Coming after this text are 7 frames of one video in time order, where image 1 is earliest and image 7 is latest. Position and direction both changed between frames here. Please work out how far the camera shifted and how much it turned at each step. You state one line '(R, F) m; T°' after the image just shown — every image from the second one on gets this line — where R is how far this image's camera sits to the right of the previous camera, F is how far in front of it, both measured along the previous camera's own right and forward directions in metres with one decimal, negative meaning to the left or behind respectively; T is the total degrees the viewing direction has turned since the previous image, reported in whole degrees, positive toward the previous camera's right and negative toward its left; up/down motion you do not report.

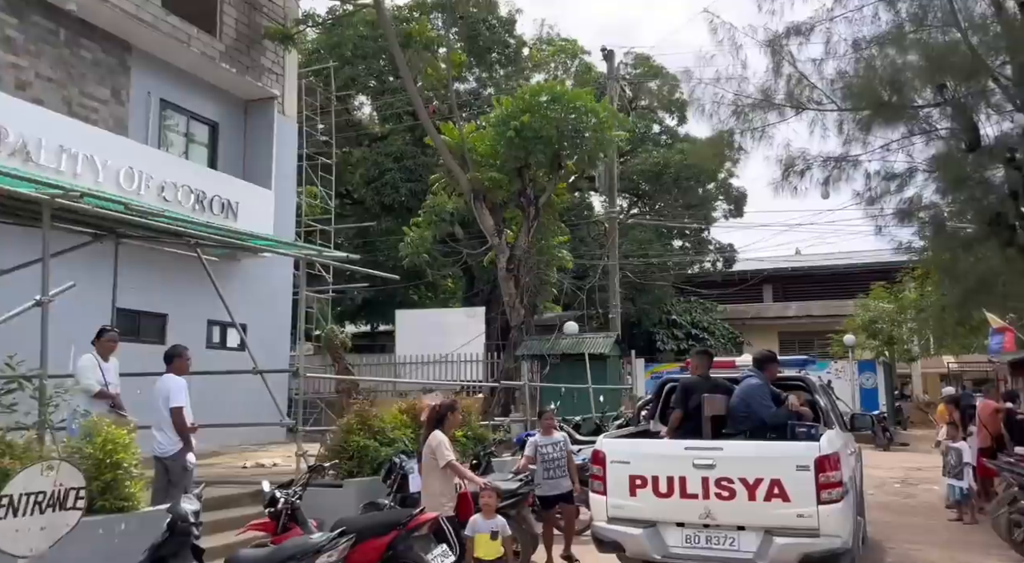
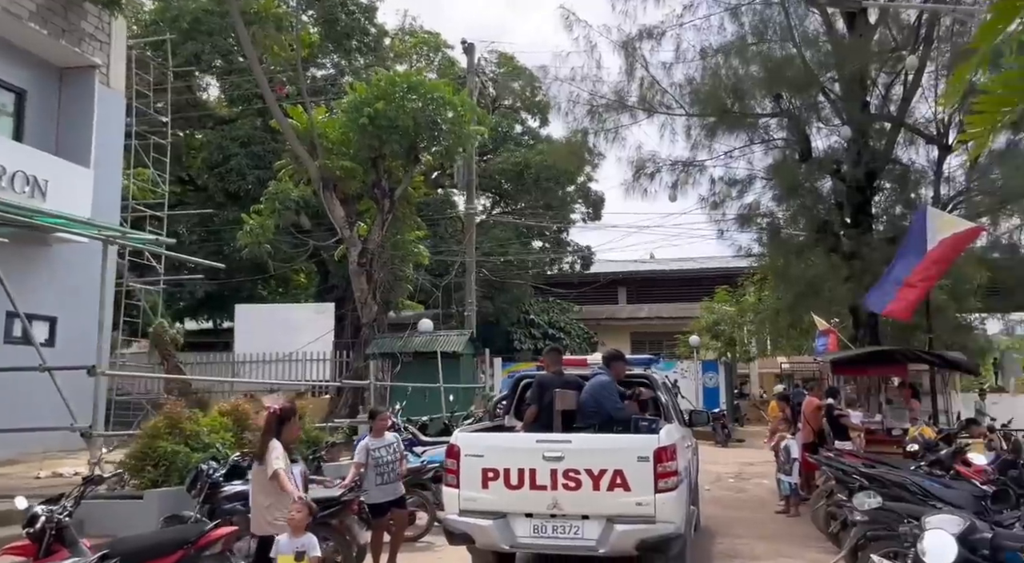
(+0.2, +0.3) m; +10°
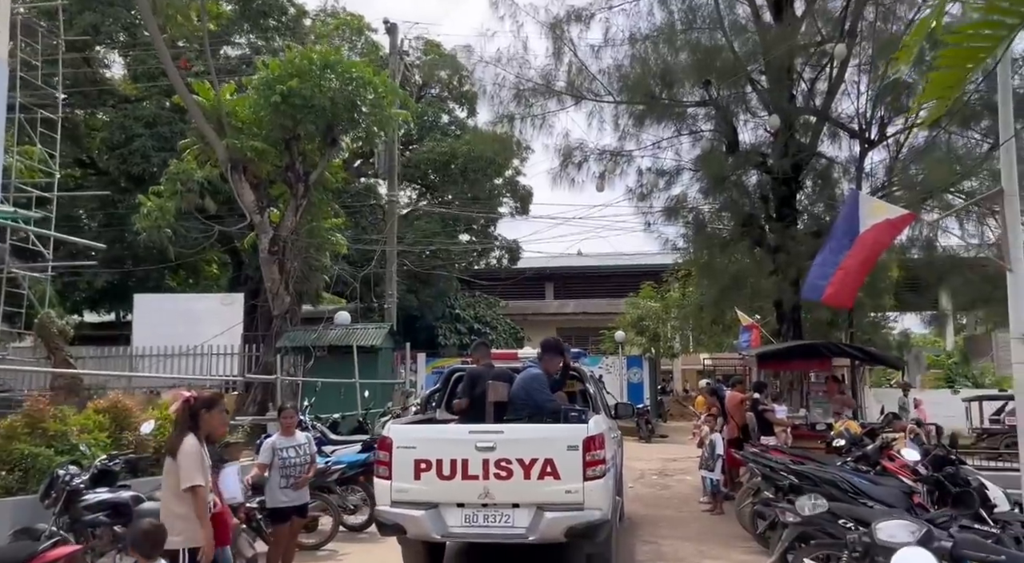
(+0.1, +0.5) m; +5°
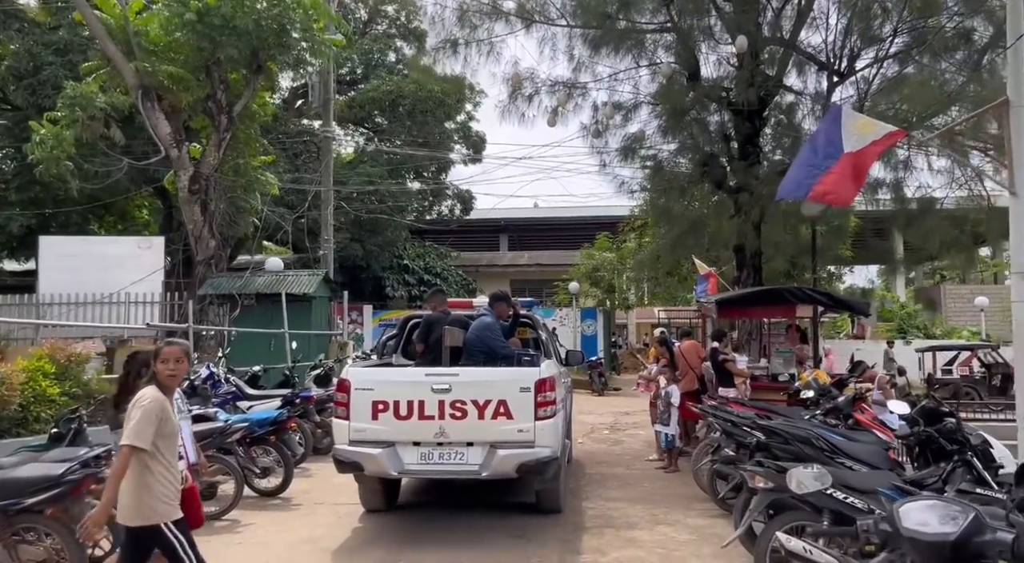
(+0.2, +0.8) m; +3°
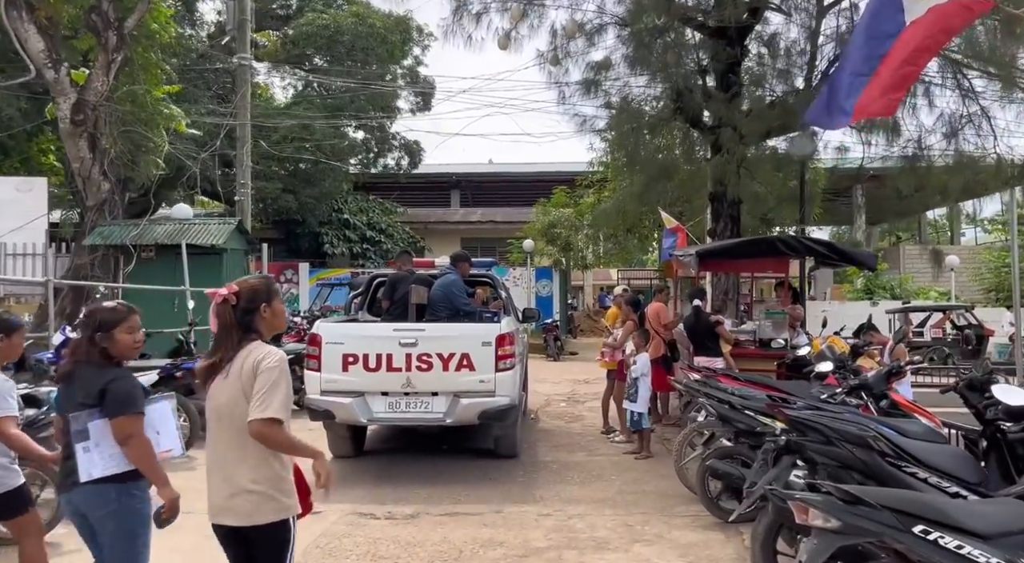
(+0.1, +1.4) m; +3°
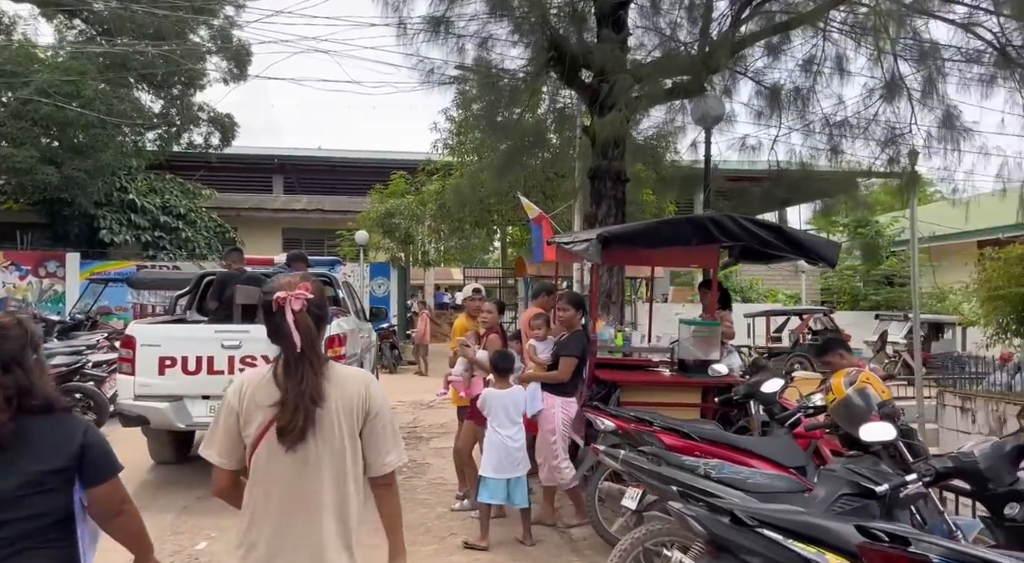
(+0.1, +2.3) m; +12°
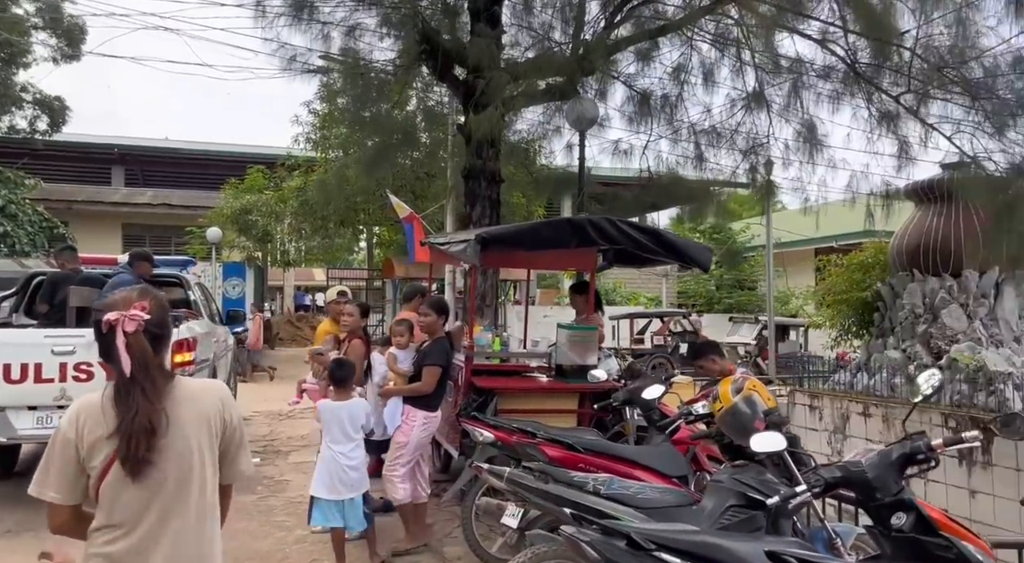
(0.0, +0.2) m; +10°
